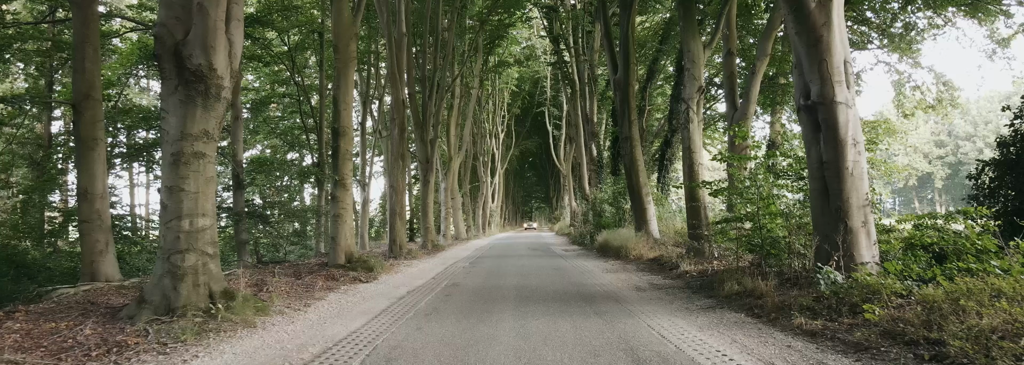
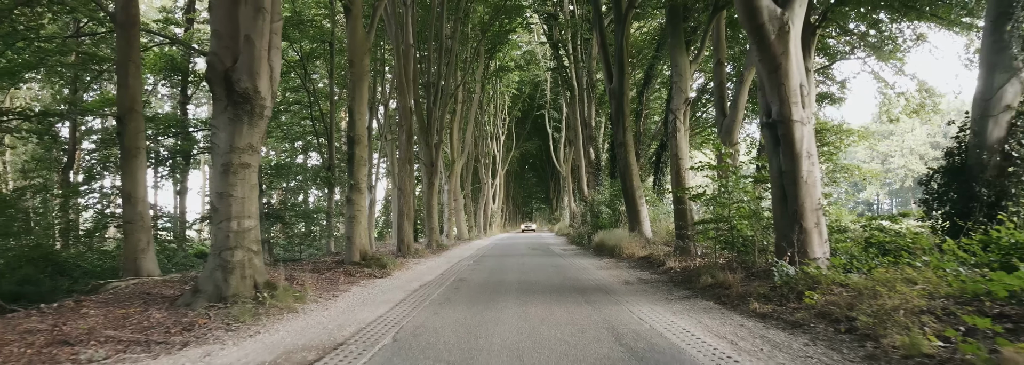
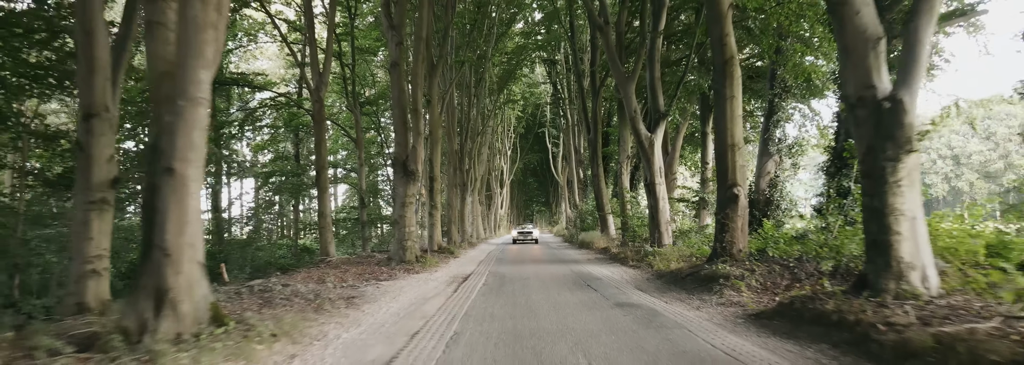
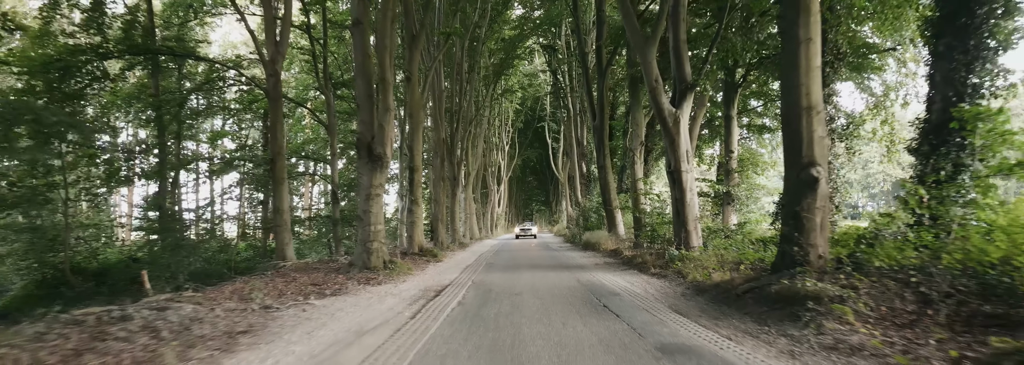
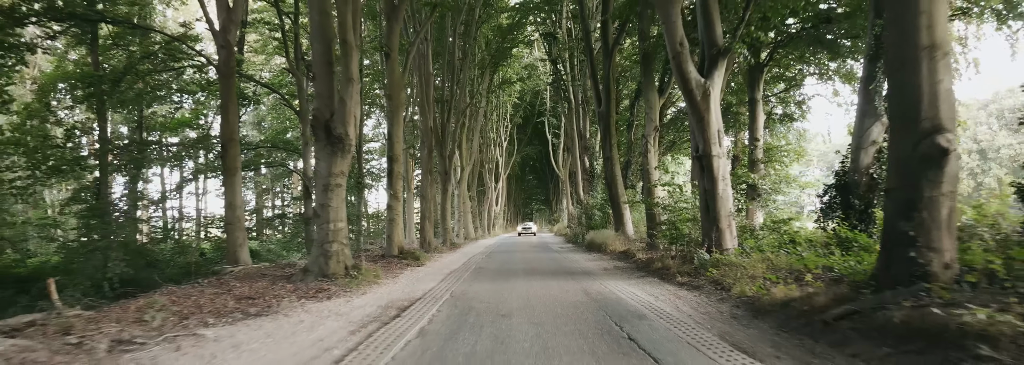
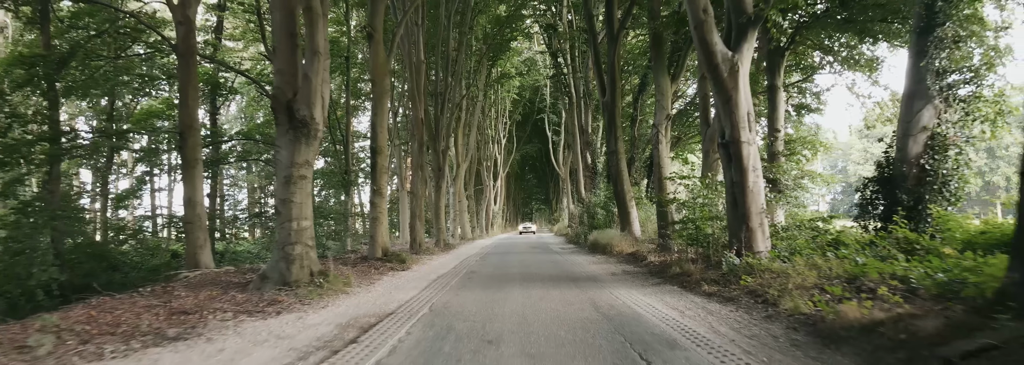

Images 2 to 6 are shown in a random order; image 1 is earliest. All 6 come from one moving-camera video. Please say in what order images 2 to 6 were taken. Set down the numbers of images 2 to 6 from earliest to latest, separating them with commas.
2, 6, 5, 4, 3
